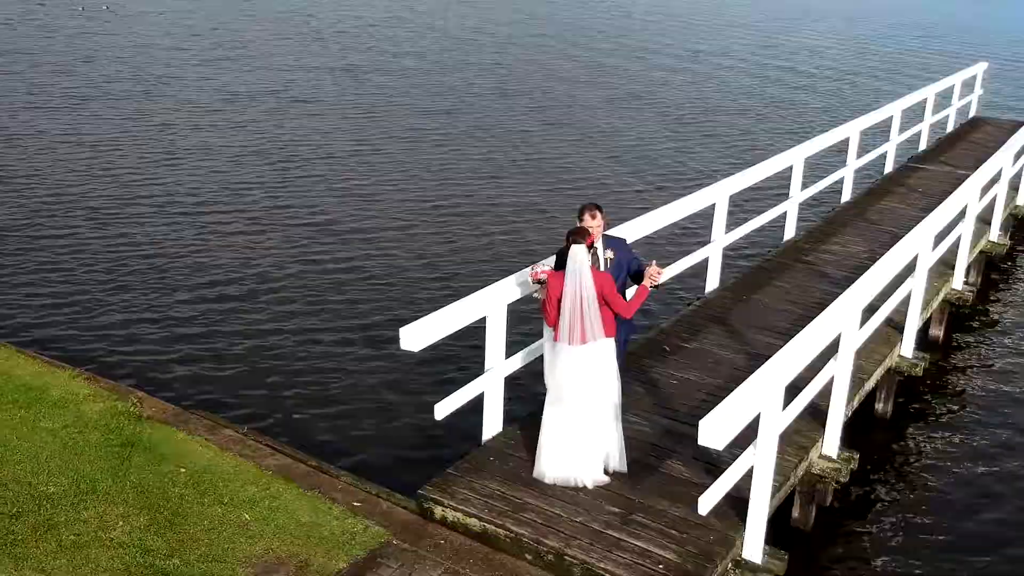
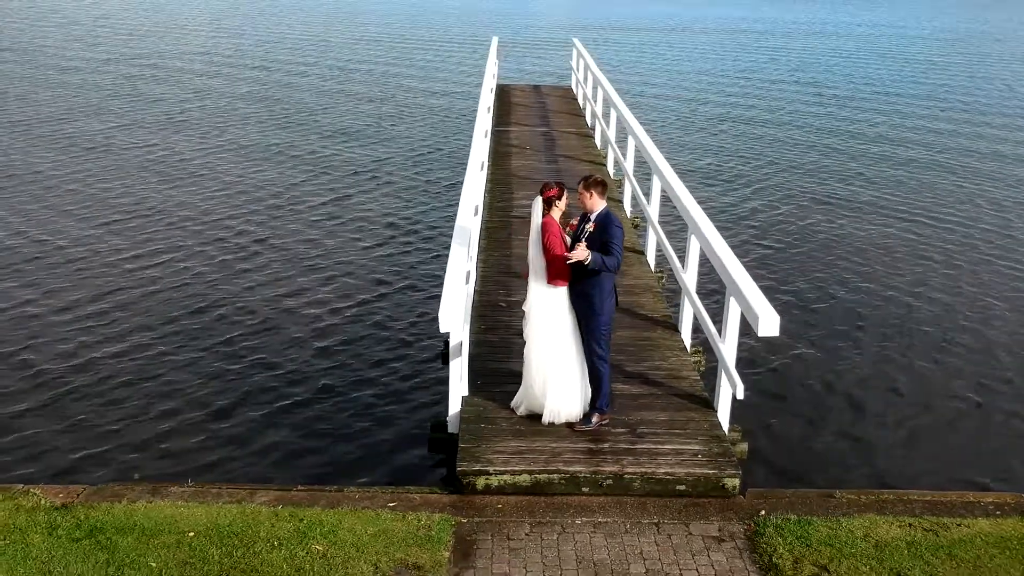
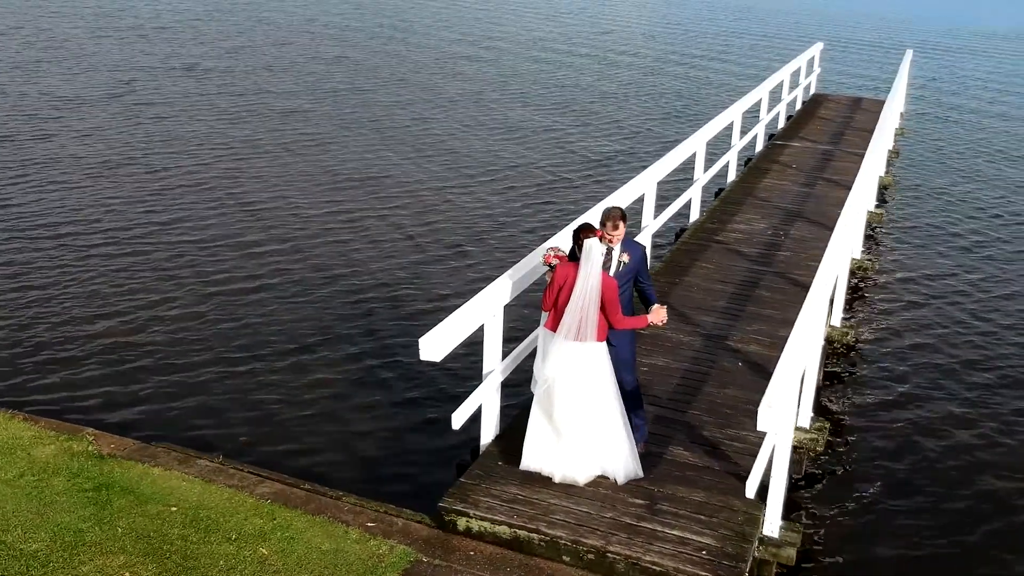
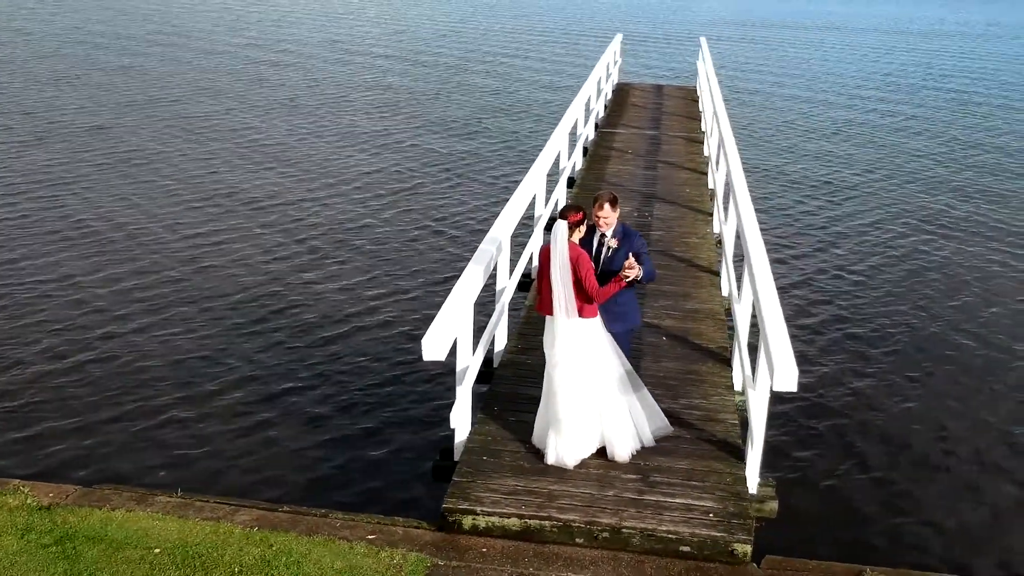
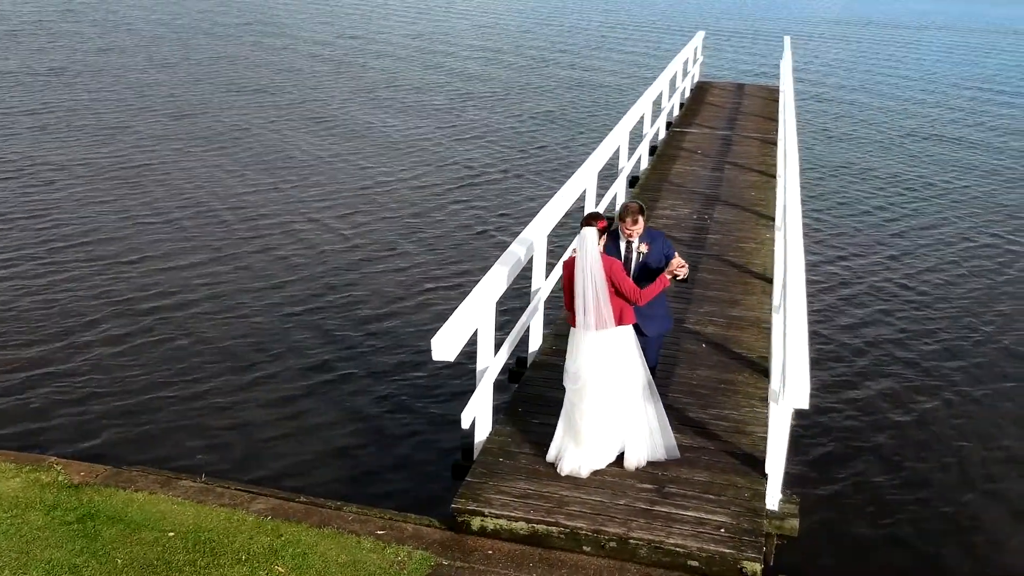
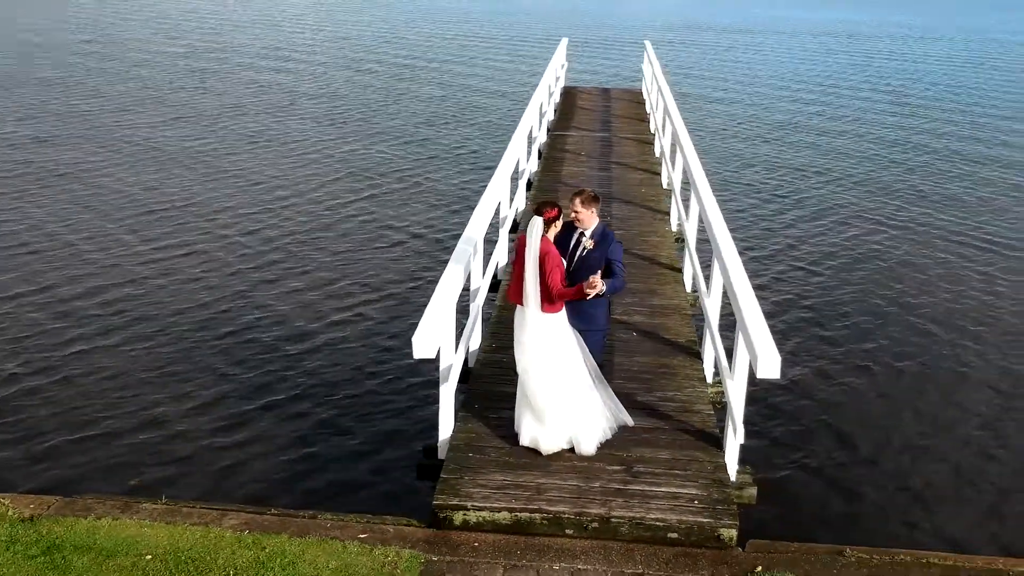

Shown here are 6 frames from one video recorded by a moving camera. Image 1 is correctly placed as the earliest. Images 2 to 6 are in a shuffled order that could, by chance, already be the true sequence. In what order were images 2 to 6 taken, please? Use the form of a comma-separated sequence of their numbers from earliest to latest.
3, 5, 4, 6, 2
